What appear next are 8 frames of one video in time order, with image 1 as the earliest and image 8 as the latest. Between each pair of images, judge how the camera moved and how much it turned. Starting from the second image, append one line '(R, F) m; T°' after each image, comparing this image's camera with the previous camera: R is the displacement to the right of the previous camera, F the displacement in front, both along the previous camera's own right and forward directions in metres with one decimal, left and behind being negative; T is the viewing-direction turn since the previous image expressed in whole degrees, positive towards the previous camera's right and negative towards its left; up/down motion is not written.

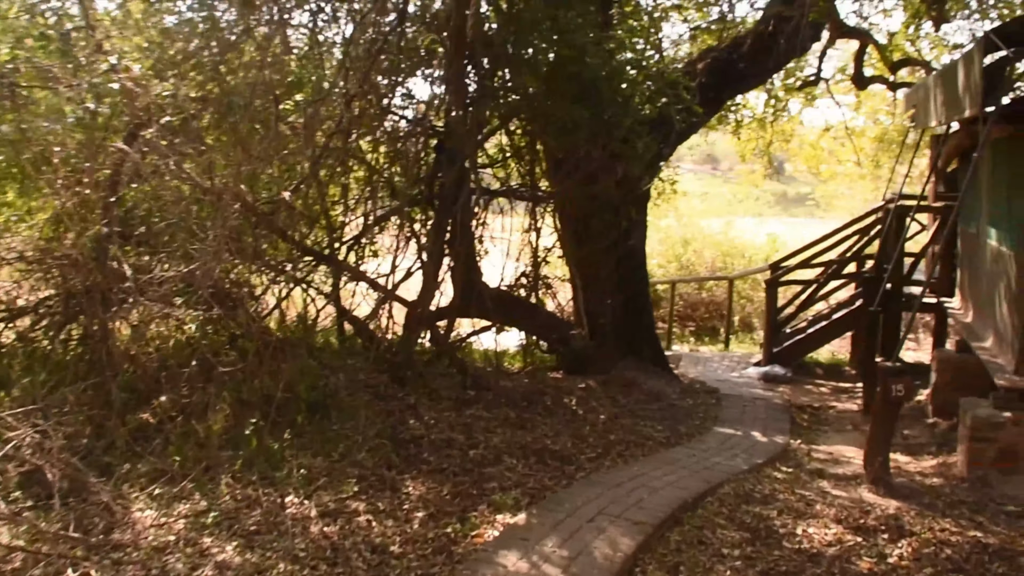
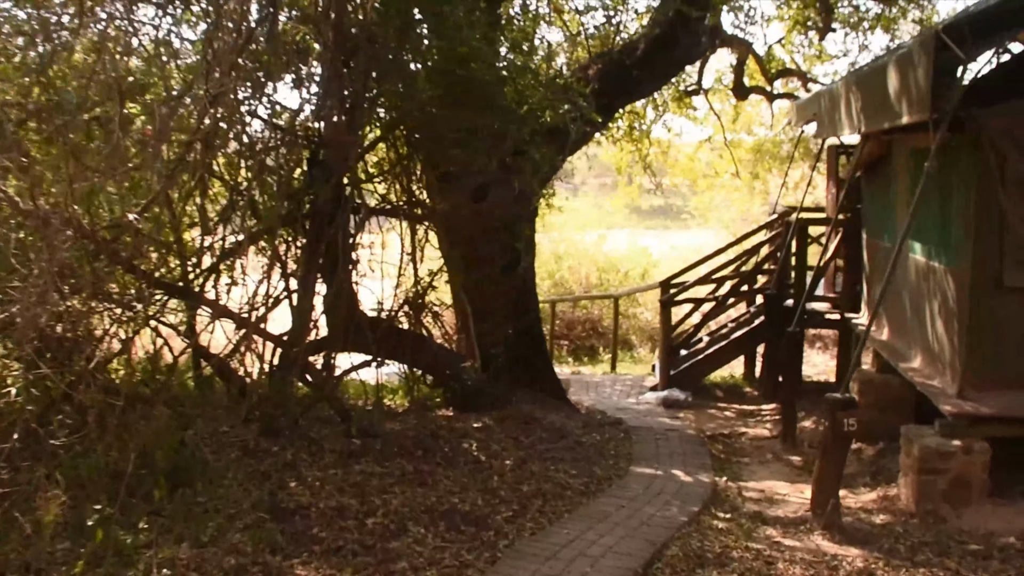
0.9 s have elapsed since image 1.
(-0.2, +0.9) m; +7°
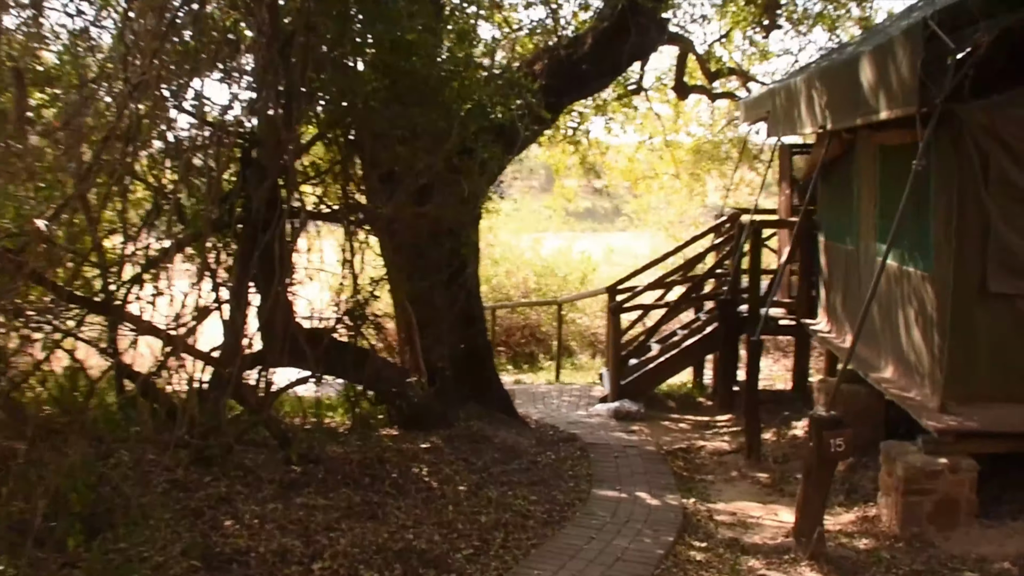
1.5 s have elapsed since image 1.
(-0.1, +0.5) m; +3°
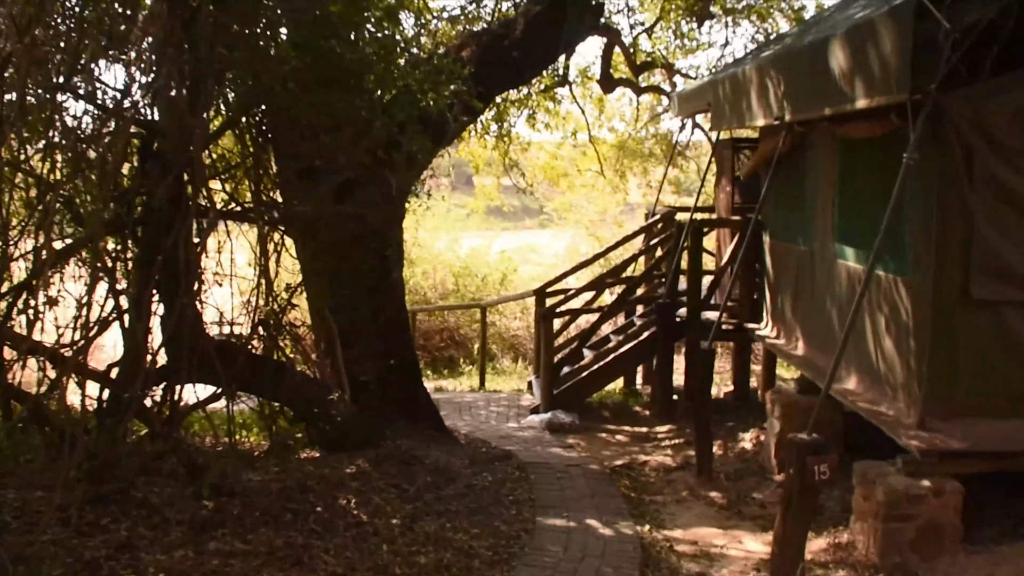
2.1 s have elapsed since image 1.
(-0.1, +0.6) m; +4°
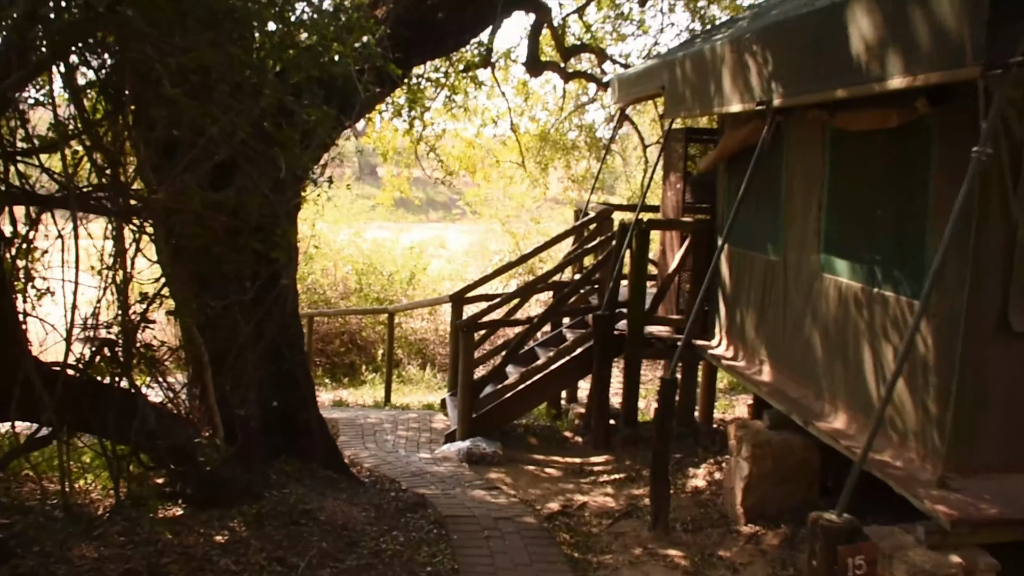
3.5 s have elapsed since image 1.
(-0.1, +1.2) m; +5°
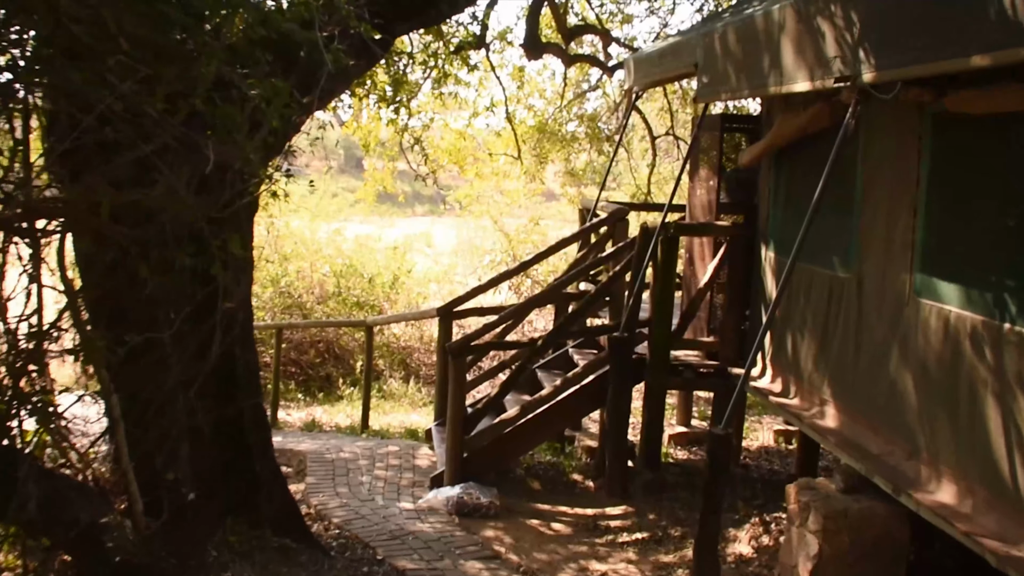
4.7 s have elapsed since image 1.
(-0.1, +1.2) m; +1°
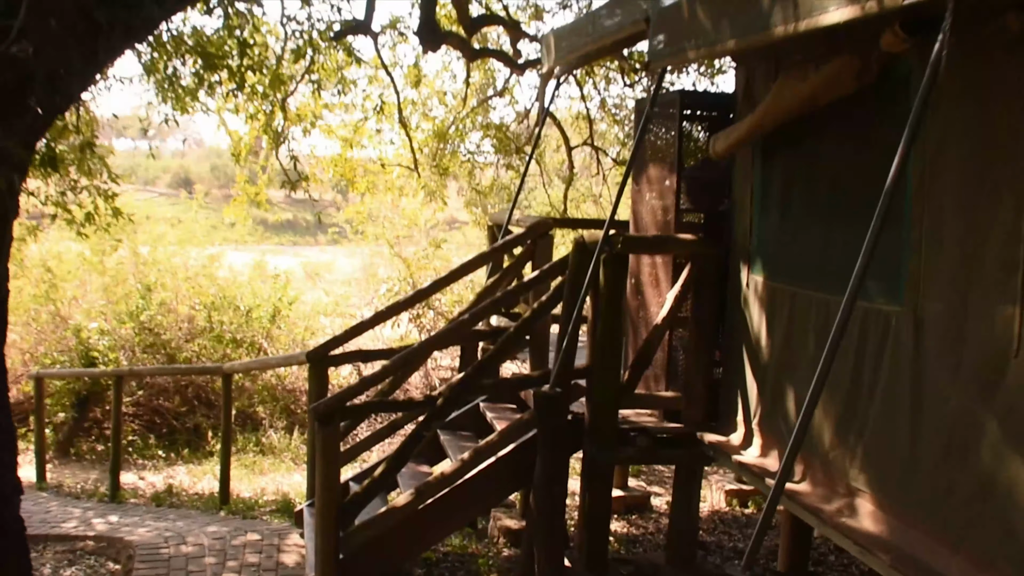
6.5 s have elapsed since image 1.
(+0.1, +1.7) m; +4°
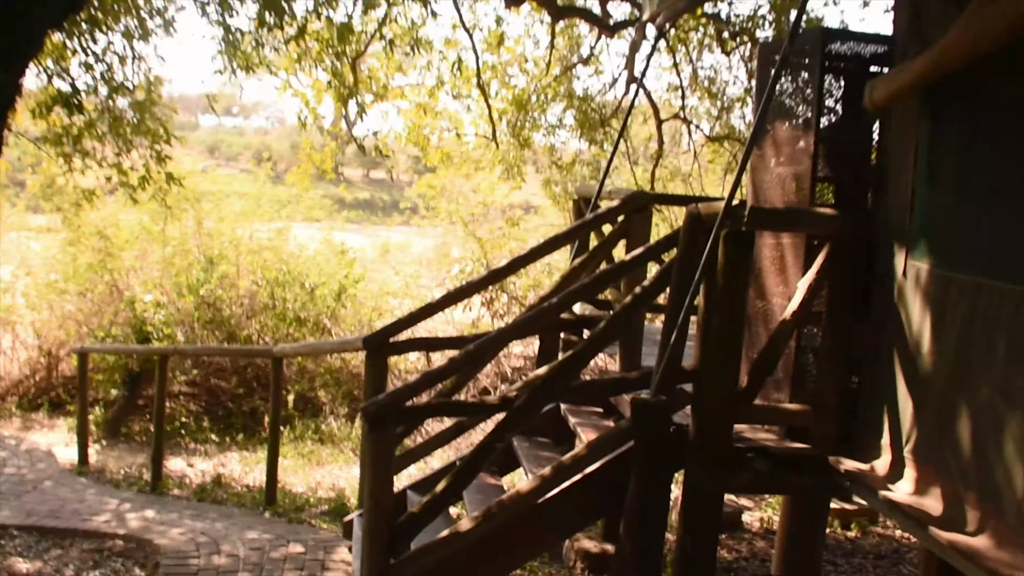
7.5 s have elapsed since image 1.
(-0.1, +0.9) m; -4°
